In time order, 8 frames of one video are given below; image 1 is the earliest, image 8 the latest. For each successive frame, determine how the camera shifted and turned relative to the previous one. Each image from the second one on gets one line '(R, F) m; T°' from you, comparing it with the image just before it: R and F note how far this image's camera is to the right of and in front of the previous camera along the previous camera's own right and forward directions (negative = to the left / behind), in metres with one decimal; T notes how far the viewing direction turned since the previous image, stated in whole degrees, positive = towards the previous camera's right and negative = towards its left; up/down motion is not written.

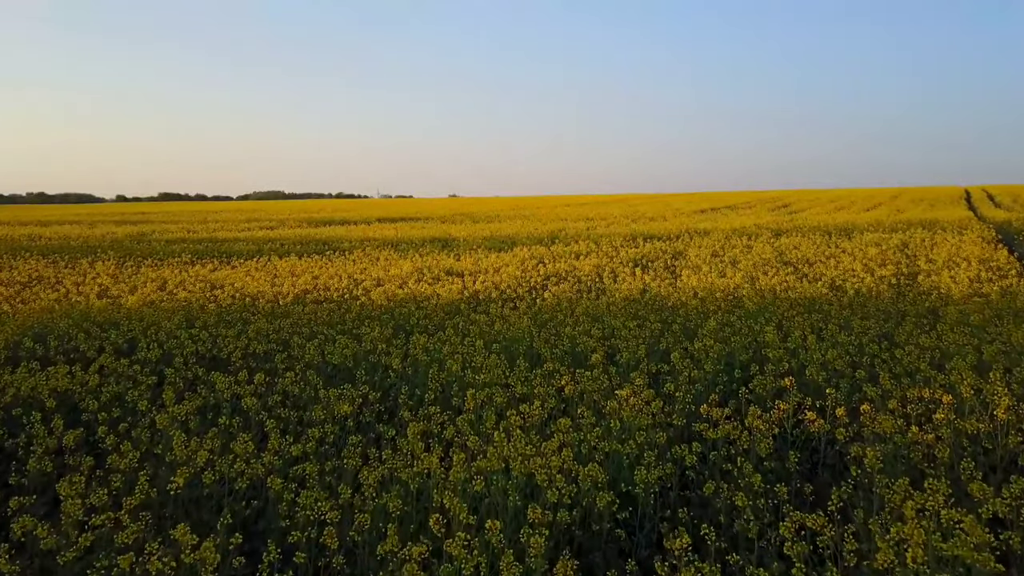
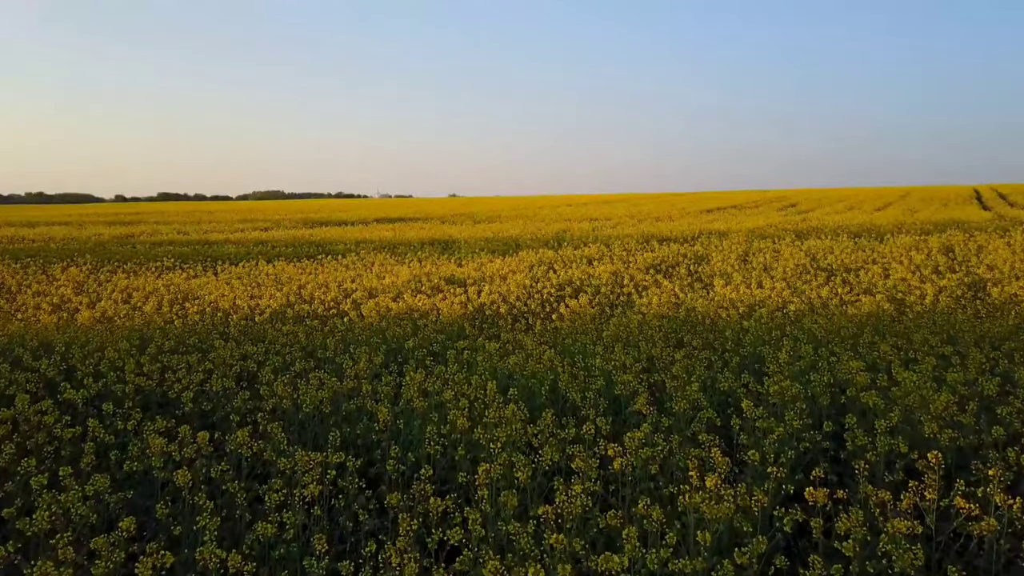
(-0.2, +1.4) m; 0°
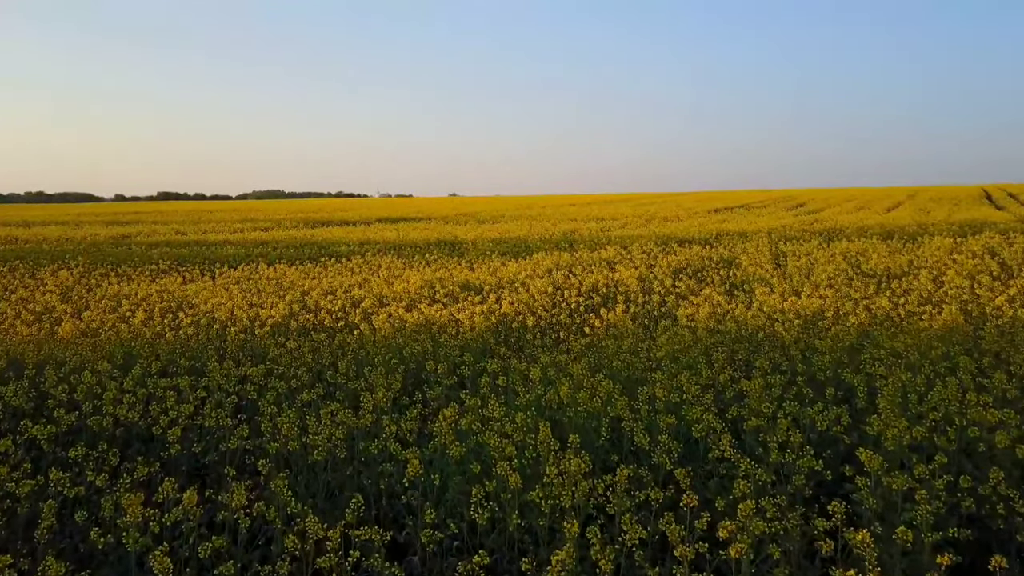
(-0.4, +0.9) m; 0°
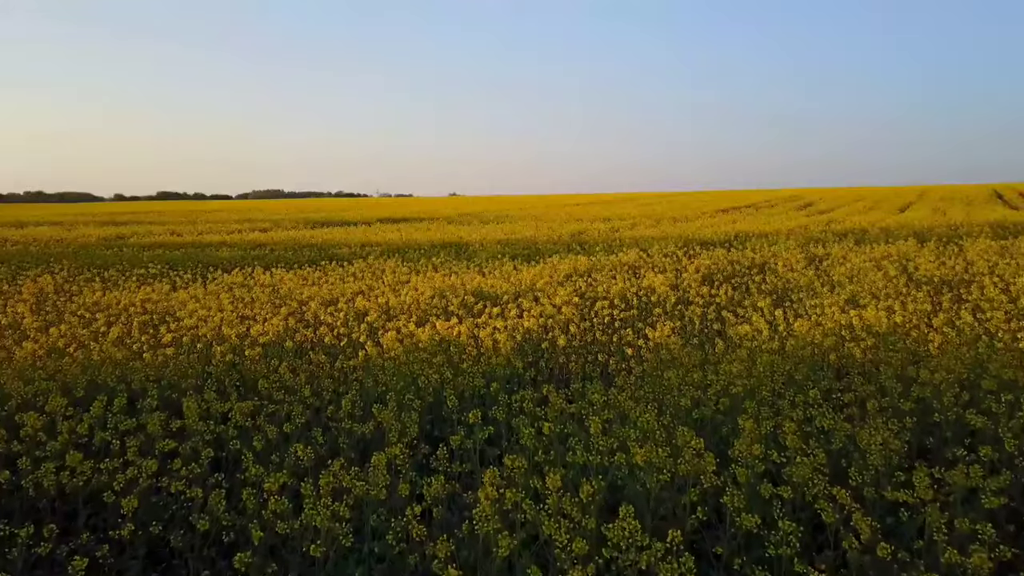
(-0.3, +1.1) m; 0°
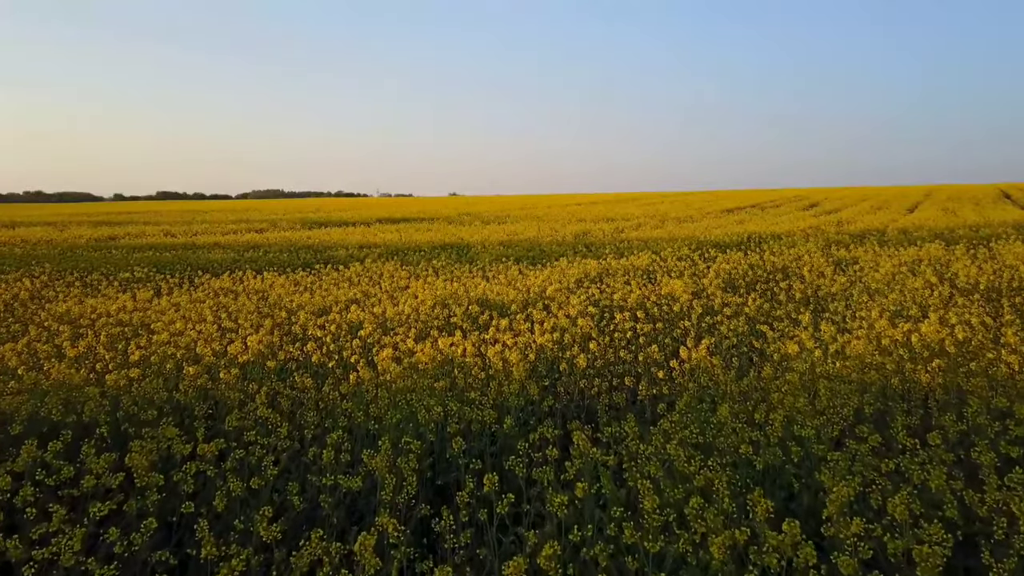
(-0.1, +0.9) m; 0°
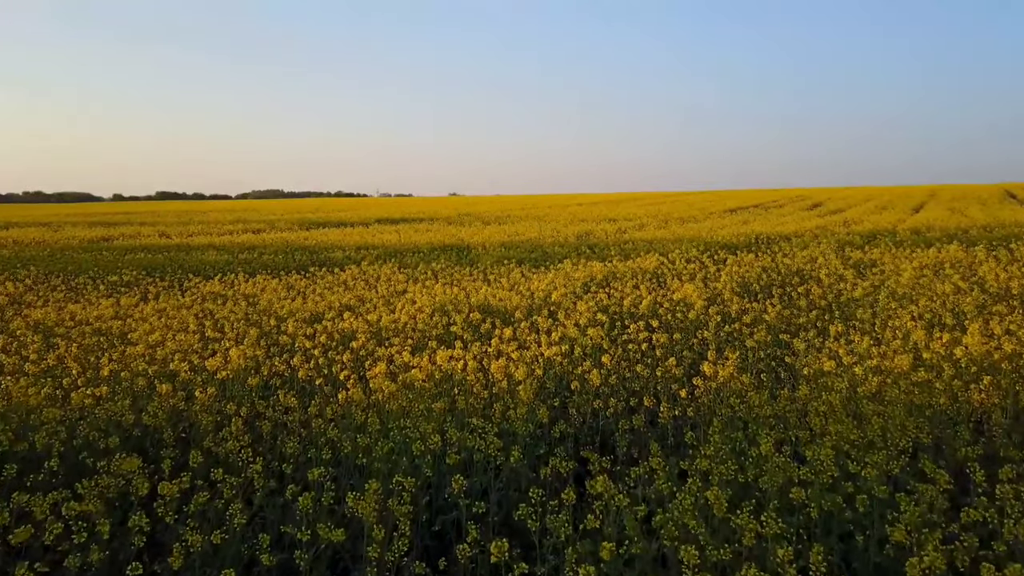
(-0.1, +0.6) m; 0°
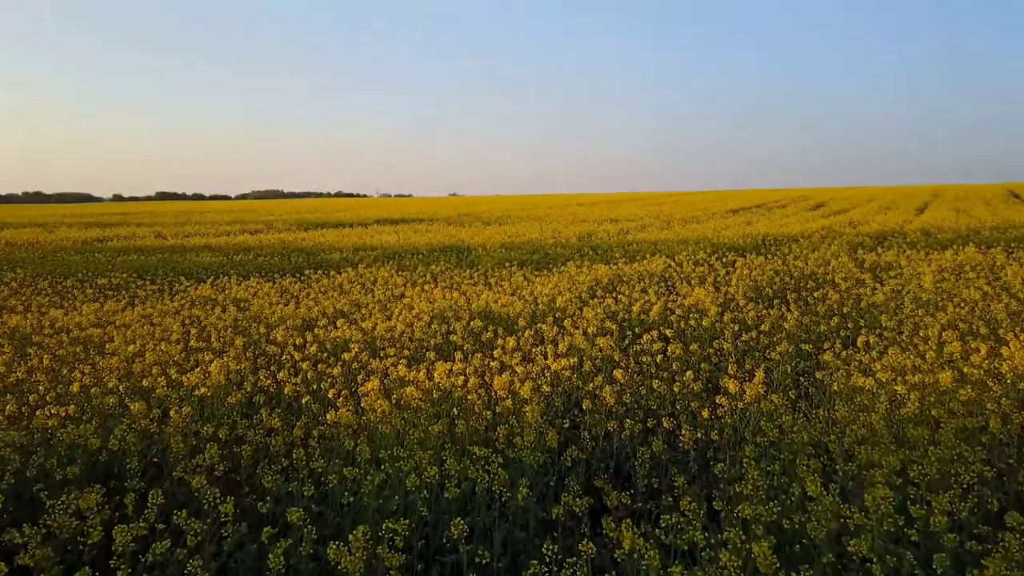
(0.0, +0.5) m; 0°
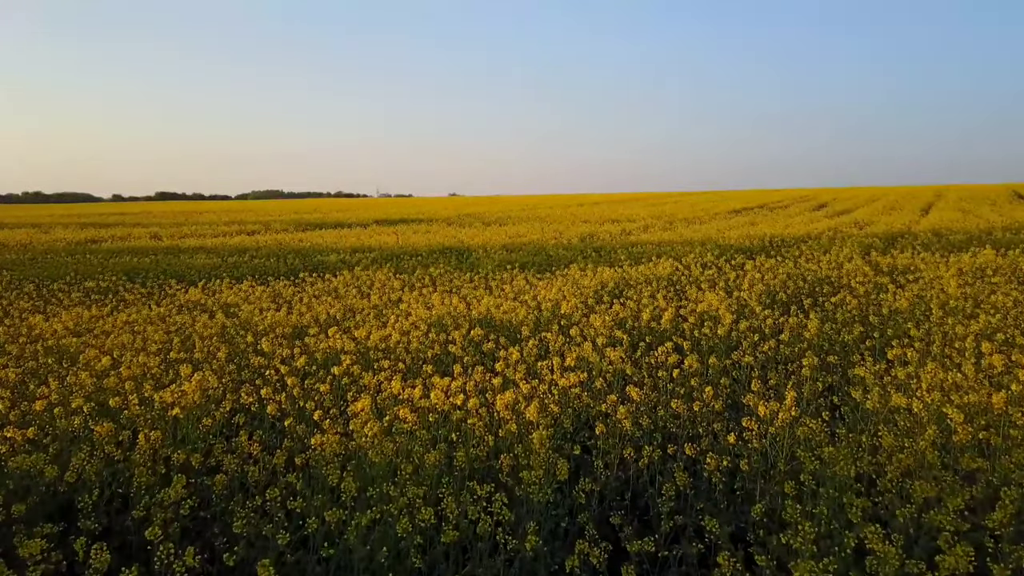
(0.0, +0.5) m; 0°
